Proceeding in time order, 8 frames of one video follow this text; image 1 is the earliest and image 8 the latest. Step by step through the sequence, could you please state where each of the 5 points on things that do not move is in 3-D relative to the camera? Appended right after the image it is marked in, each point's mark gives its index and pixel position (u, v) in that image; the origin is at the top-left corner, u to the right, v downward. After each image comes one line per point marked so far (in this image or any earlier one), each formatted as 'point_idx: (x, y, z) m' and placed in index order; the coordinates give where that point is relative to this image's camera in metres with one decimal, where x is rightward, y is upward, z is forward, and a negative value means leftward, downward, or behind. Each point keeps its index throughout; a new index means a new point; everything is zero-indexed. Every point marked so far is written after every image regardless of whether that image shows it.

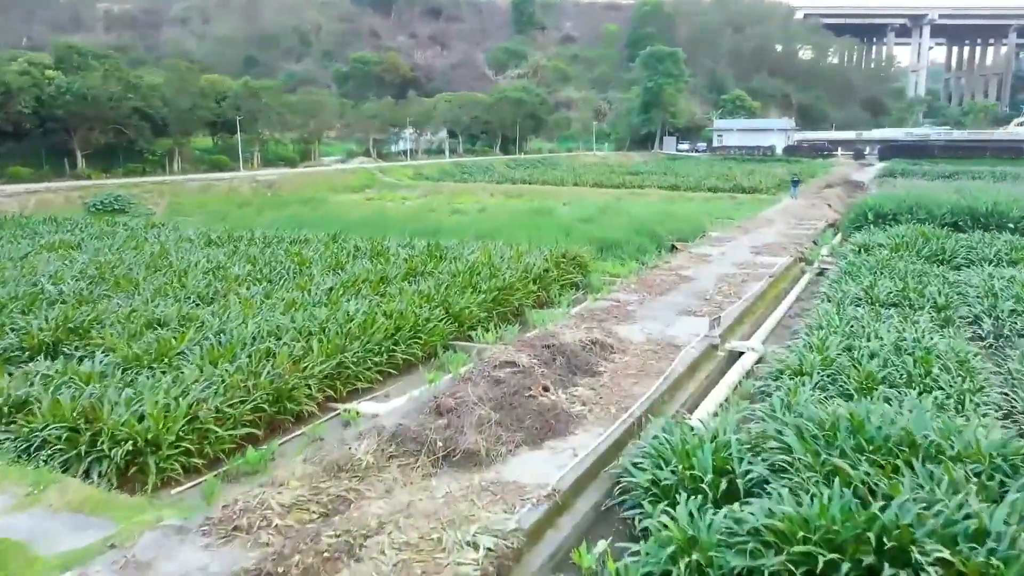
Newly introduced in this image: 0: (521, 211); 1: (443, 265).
0: (+0.2, +1.6, +17.2) m
1: (-0.8, +0.3, +9.1) m
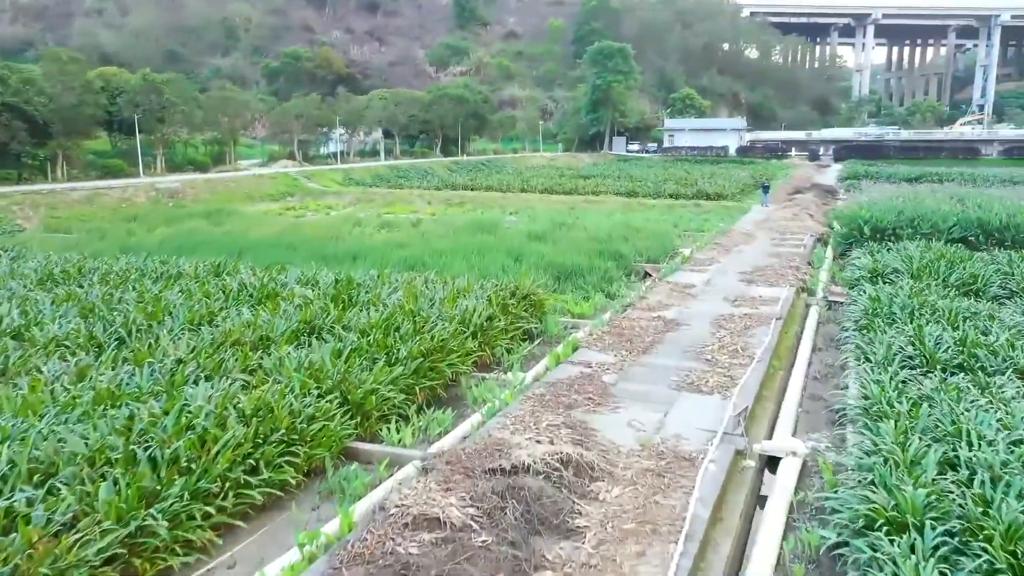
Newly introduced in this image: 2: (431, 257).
0: (-0.9, +1.2, +14.9) m
1: (-1.3, -0.2, +6.7) m
2: (-1.0, +0.4, +10.4) m
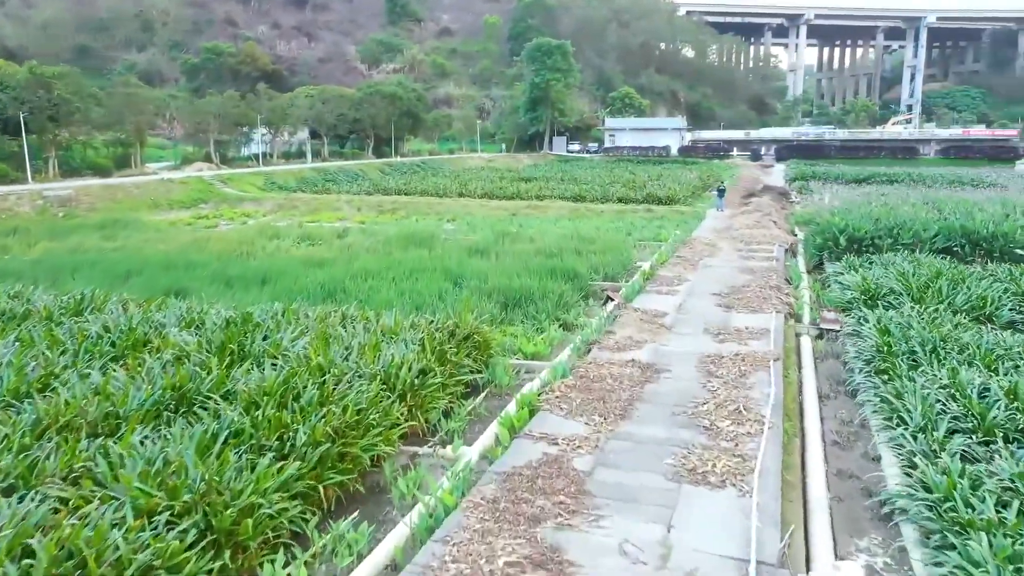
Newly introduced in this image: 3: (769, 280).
0: (-1.9, +0.9, +13.3) m
1: (-1.7, -0.5, +5.1) m
2: (-1.7, +0.1, +8.8) m
3: (+2.9, +0.1, +9.2) m
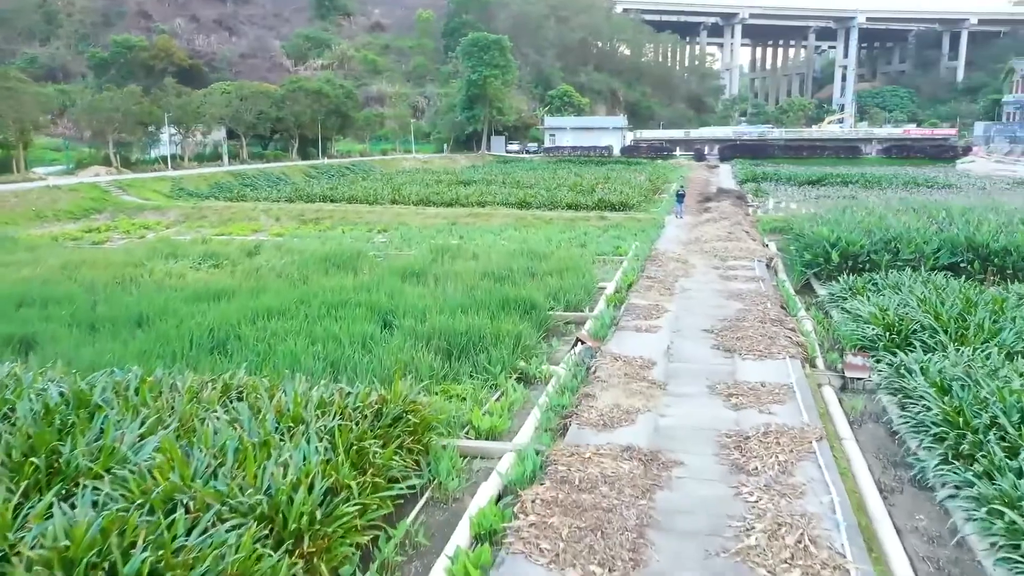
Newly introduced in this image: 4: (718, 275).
0: (-2.7, +0.5, +11.4) m
1: (-1.9, -0.9, +3.2) m
2: (-2.2, -0.3, +6.9) m
3: (+2.4, -0.2, +7.7) m
4: (+2.4, +0.1, +9.6) m
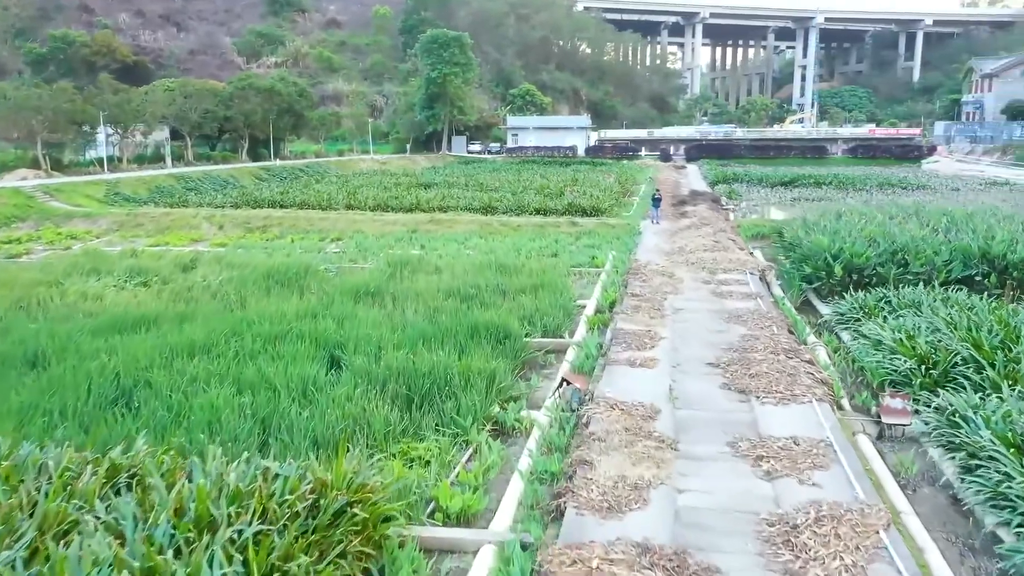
0: (-3.2, +0.3, +10.1) m
1: (-1.9, -1.1, +2.0) m
2: (-2.4, -0.5, +5.7) m
3: (+2.2, -0.4, +6.7) m
4: (+2.1, 0.0, +8.6) m
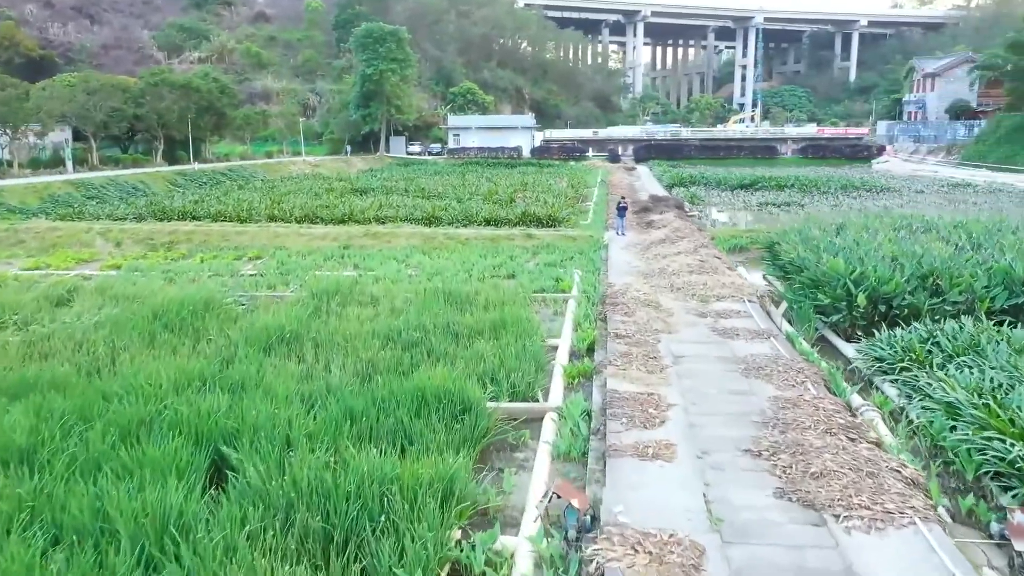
0: (-3.6, -0.1, +8.2) m
1: (-1.8, -1.5, +0.2) m
2: (-2.5, -0.9, +3.8) m
3: (+1.9, -0.7, +5.1) m
4: (+1.7, -0.4, +7.0) m
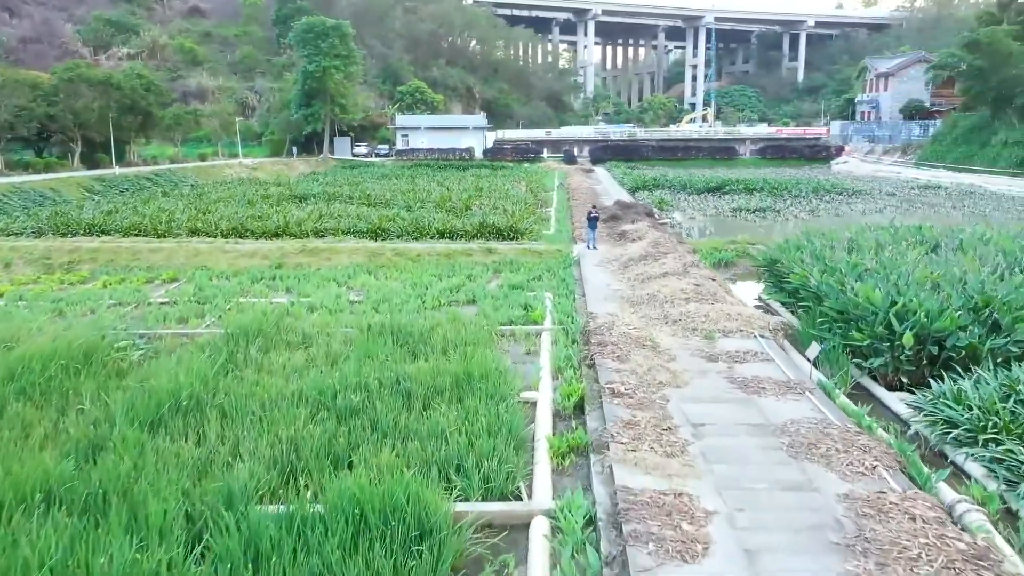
0: (-3.9, -0.5, +6.4) m
1: (-1.6, -1.8, -1.4) m
2: (-2.6, -1.2, +2.1) m
3: (+1.8, -1.0, +3.7) m
4: (+1.5, -0.6, +5.6) m
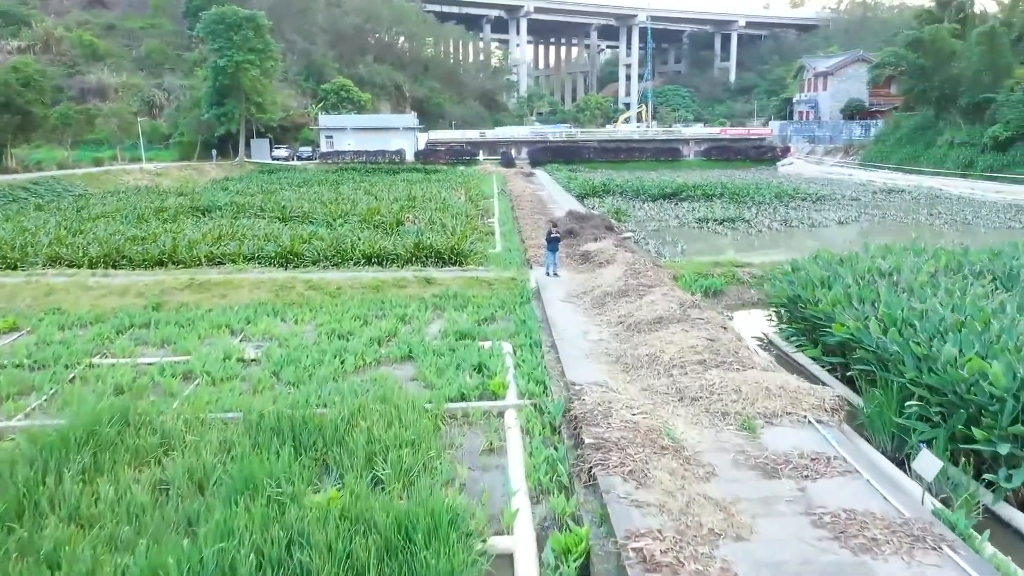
0: (-4.1, -1.0, +4.0) m
1: (-1.1, -2.3, -3.6) m
2: (-2.4, -1.7, -0.2) m
3: (+1.8, -1.4, +1.8) m
4: (+1.3, -1.0, +3.6) m
